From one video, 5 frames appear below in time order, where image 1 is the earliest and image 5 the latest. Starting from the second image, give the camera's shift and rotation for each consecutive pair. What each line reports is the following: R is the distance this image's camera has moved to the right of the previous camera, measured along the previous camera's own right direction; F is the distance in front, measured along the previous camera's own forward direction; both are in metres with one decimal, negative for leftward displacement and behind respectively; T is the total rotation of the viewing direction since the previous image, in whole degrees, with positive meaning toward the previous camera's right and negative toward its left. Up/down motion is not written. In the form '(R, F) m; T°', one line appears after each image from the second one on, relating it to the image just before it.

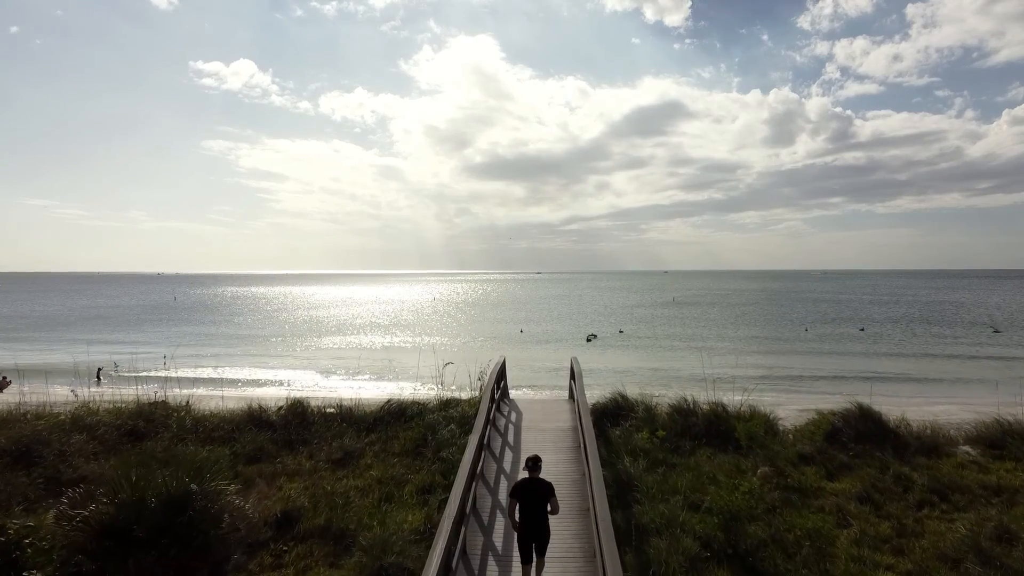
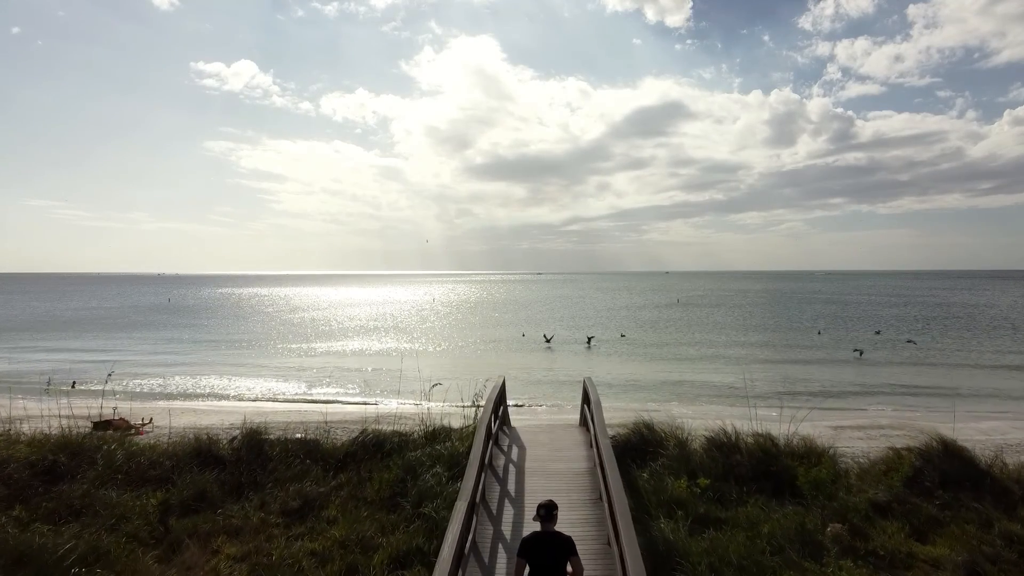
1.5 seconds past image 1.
(0.0, +2.0) m; 0°
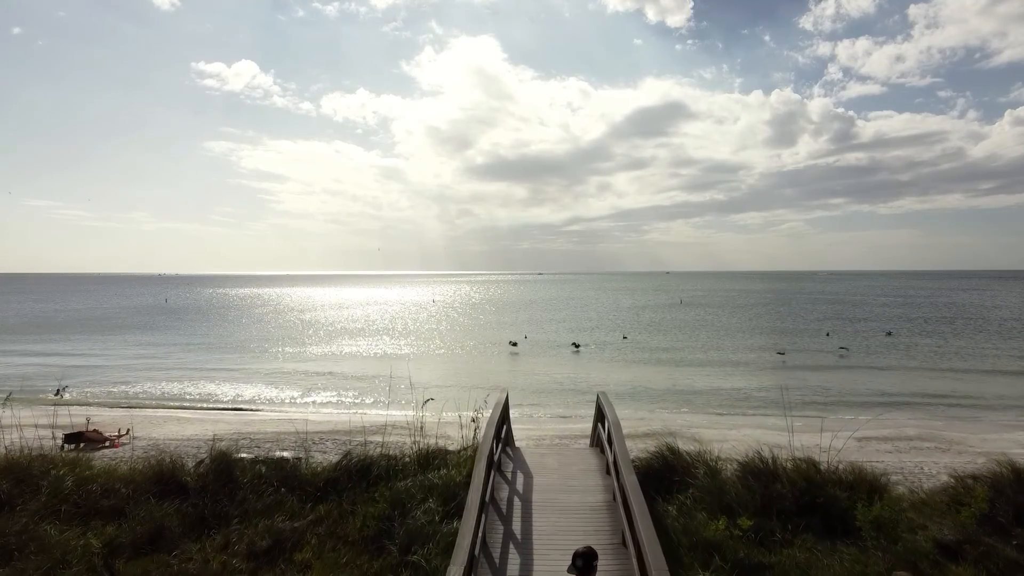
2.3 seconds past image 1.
(-0.1, +1.2) m; 0°
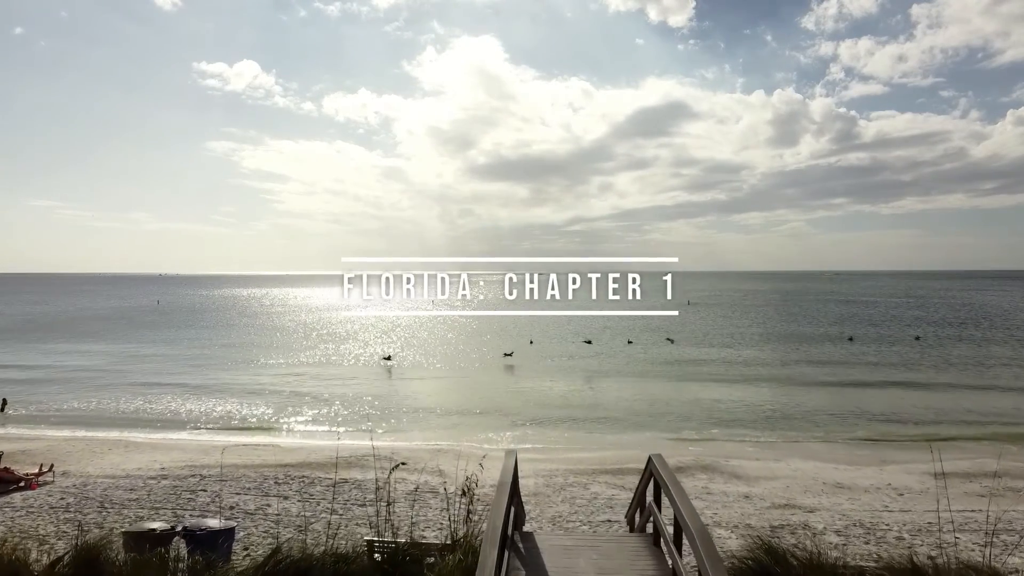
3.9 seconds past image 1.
(-0.1, +2.9) m; 0°
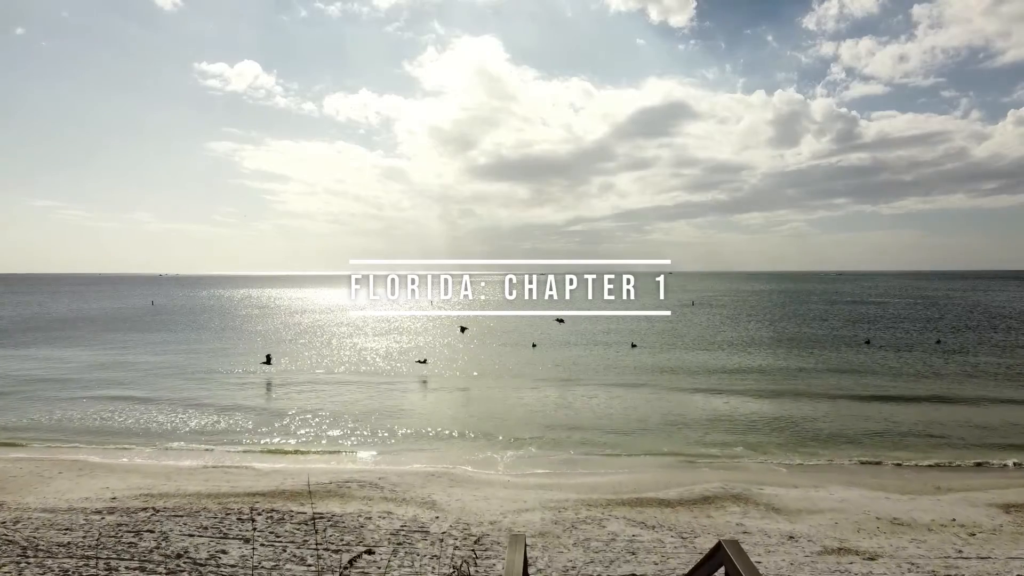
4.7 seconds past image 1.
(-0.1, +1.9) m; 0°
